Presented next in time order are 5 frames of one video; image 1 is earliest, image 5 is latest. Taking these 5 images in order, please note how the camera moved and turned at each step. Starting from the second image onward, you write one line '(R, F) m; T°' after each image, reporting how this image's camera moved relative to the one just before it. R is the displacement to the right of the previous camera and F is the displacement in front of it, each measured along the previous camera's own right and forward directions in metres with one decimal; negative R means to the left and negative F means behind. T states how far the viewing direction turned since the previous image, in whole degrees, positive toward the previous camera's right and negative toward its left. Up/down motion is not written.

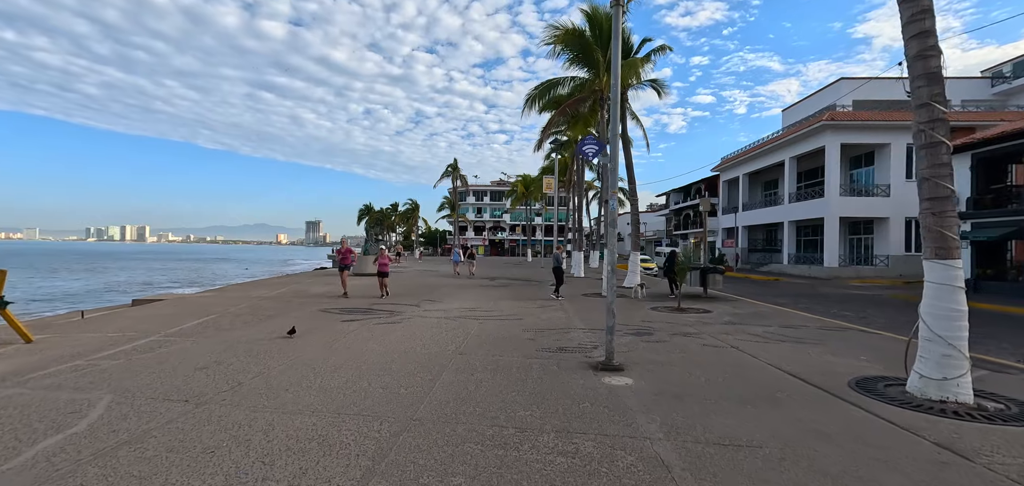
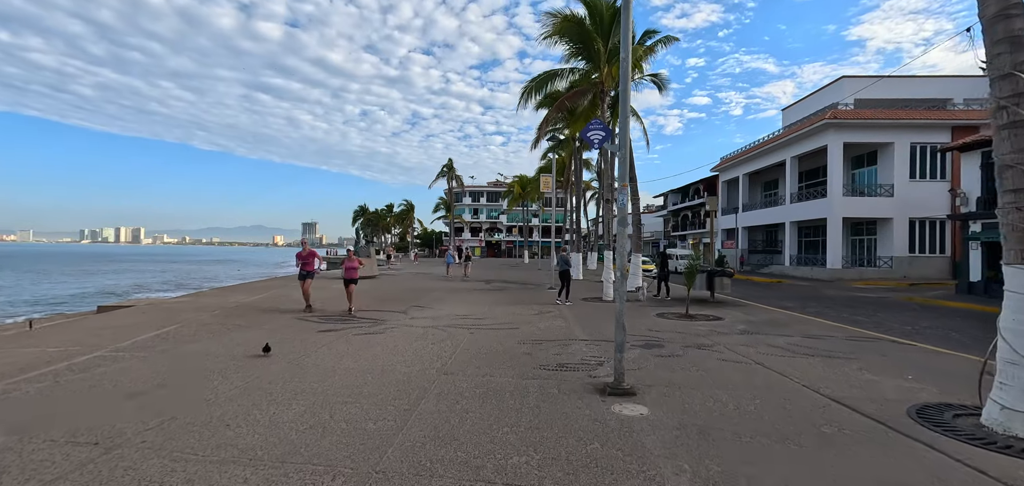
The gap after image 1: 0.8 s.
(+0.1, +0.9) m; 0°
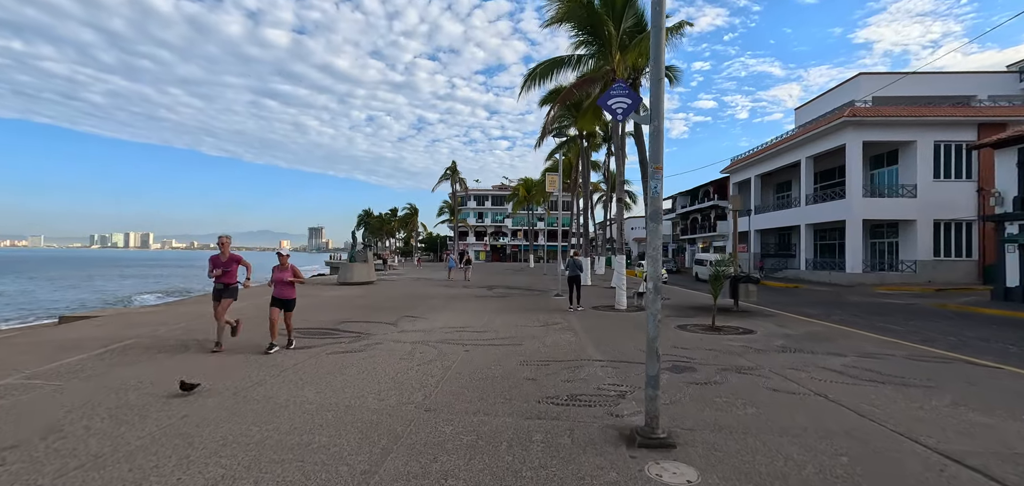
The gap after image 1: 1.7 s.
(+0.1, +1.3) m; -1°
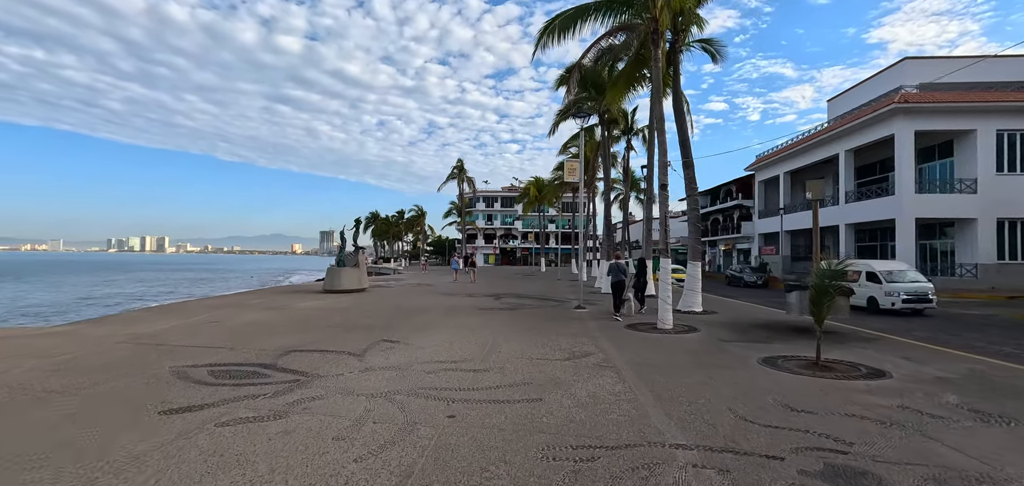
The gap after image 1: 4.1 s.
(0.0, +3.1) m; -1°
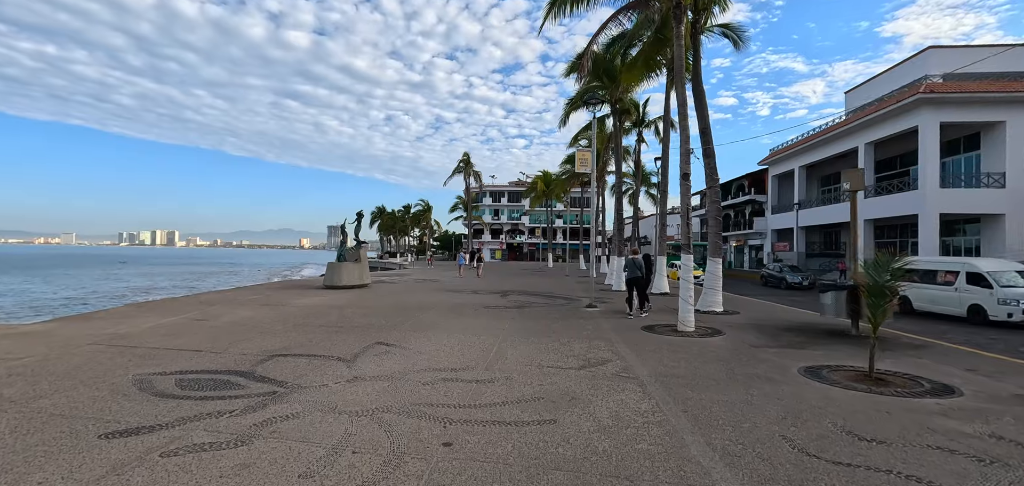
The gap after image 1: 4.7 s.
(0.0, +0.8) m; -1°
